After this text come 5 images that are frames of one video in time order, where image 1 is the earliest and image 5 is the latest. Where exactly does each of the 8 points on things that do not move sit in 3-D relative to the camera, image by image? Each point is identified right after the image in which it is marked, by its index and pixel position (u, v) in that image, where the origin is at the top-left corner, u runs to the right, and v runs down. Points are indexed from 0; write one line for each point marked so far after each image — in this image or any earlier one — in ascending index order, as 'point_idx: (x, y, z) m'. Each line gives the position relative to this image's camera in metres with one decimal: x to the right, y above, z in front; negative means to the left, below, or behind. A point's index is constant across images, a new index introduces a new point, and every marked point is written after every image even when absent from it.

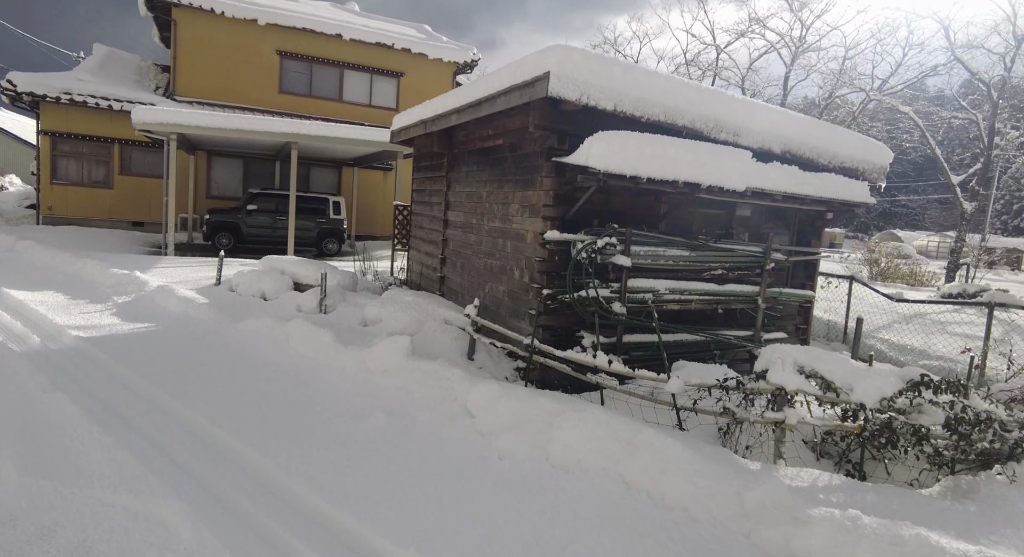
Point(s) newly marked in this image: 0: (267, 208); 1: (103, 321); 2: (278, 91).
0: (-6.8, +1.9, +17.1) m
1: (-4.4, -0.5, +6.6) m
2: (-7.5, +6.0, +19.6) m
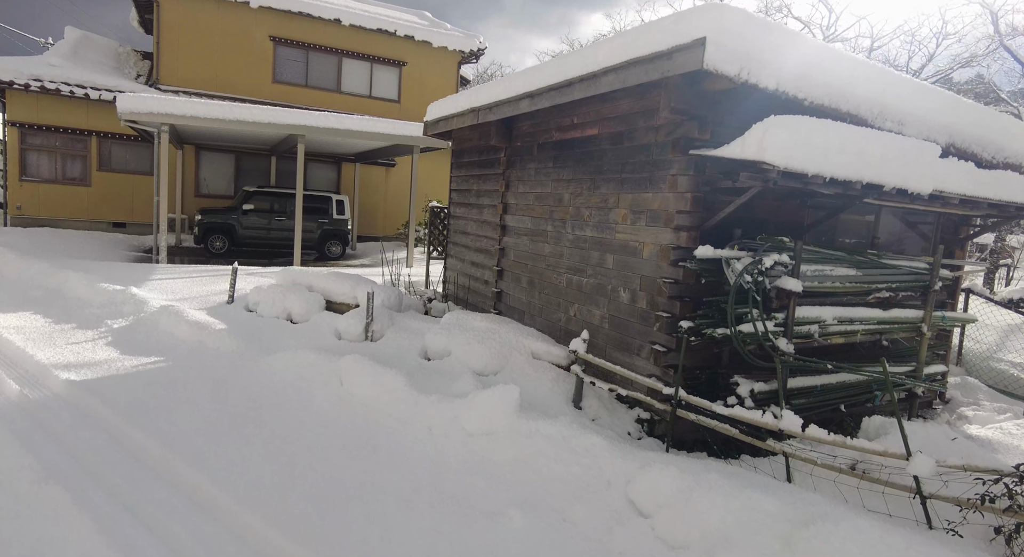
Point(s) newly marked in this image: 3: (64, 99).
0: (-6.4, +1.8, +15.7) m
1: (-3.6, -0.7, +5.3) m
2: (-7.1, +5.9, +18.1) m
3: (-10.8, +4.3, +14.7) m
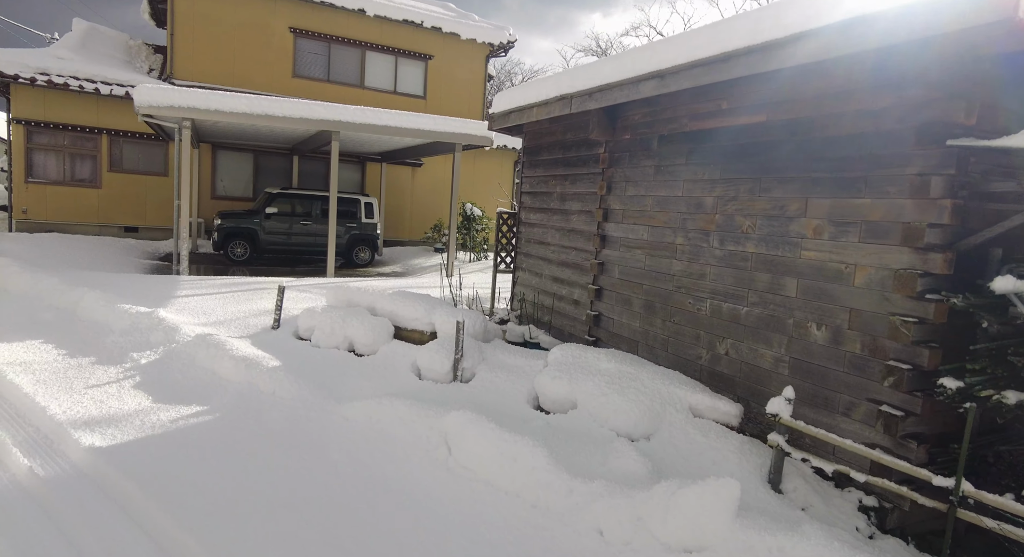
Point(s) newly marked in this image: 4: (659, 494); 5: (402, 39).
0: (-5.4, +1.6, +14.6) m
1: (-2.6, -0.9, +4.2) m
2: (-6.1, +5.7, +17.0) m
3: (-9.8, +4.1, +13.7) m
4: (+0.7, -1.0, +2.7) m
5: (-3.3, +7.1, +18.3) m
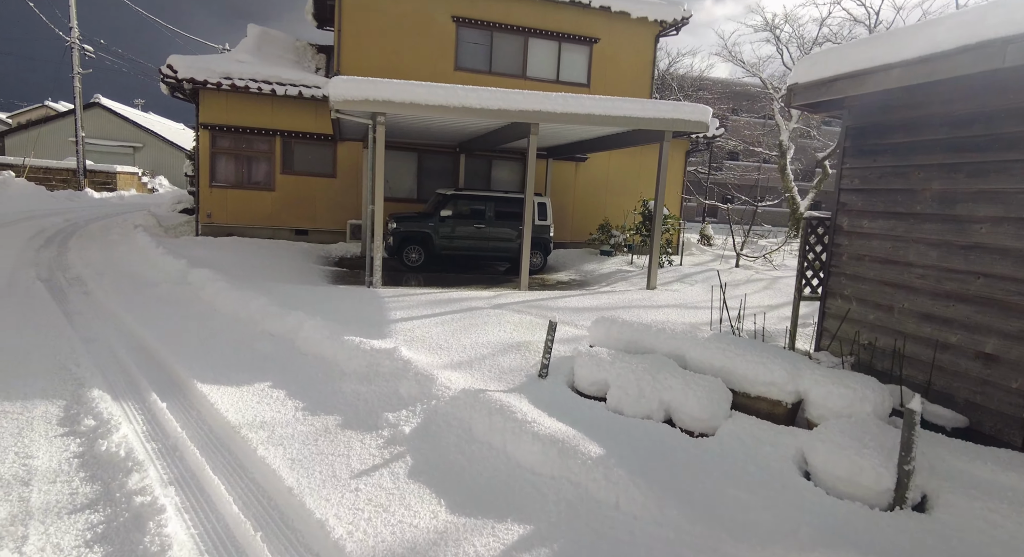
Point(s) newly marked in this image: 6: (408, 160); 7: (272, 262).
0: (-1.1, +1.4, +13.5) m
1: (-0.4, -1.2, +2.8) m
2: (-1.3, +5.5, +16.0) m
3: (-5.6, +4.0, +13.4) m
4: (+2.6, -1.3, +0.8) m
5: (+1.7, +7.0, +16.7) m
6: (-2.5, +2.9, +15.3) m
7: (-4.4, +0.3, +11.2) m
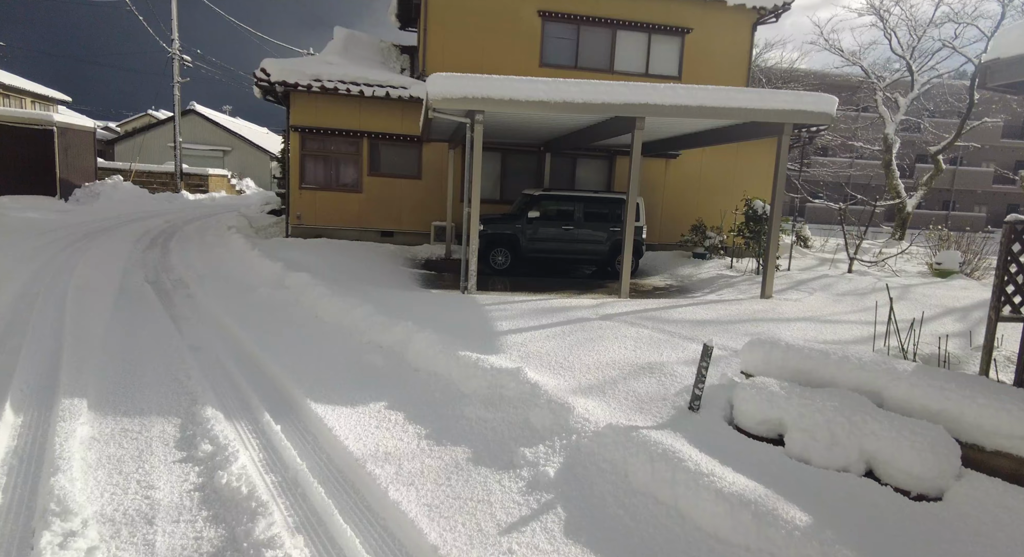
0: (+0.9, +1.3, +13.0) m
1: (+0.4, -1.3, +2.3) m
2: (+0.9, +5.4, +15.4) m
3: (-3.6, +3.9, +13.4) m
4: (+3.1, -1.4, -0.1) m
5: (+4.0, +6.9, +15.8) m
6: (-0.3, +2.9, +14.9) m
7: (-2.7, +0.3, +11.0) m
